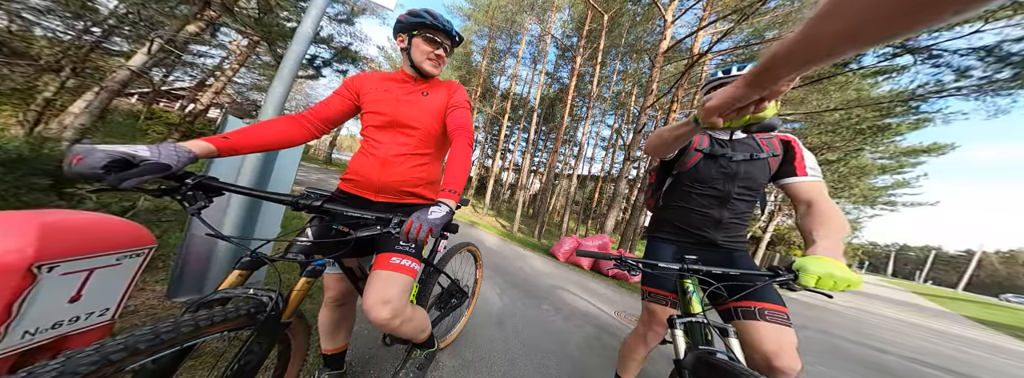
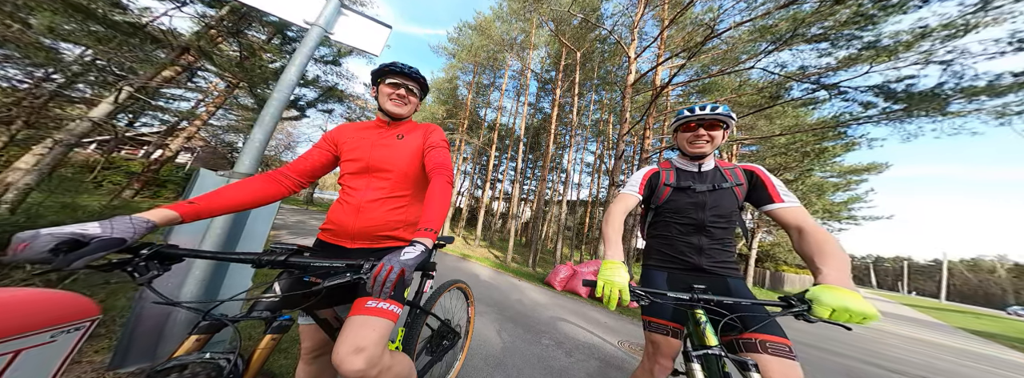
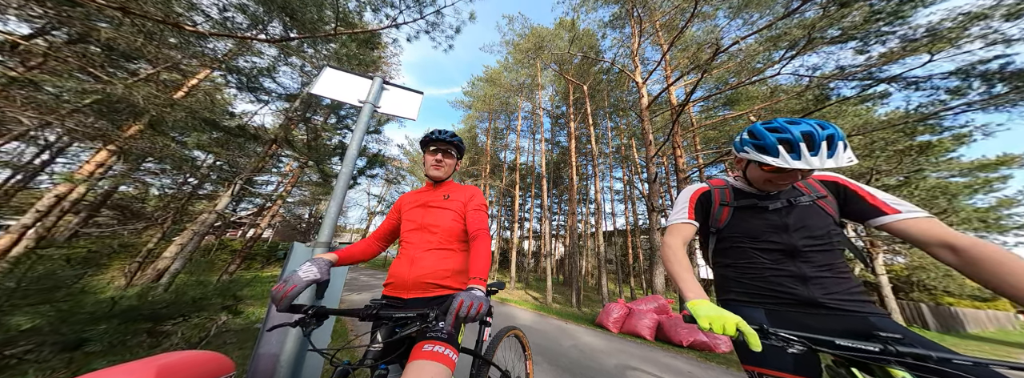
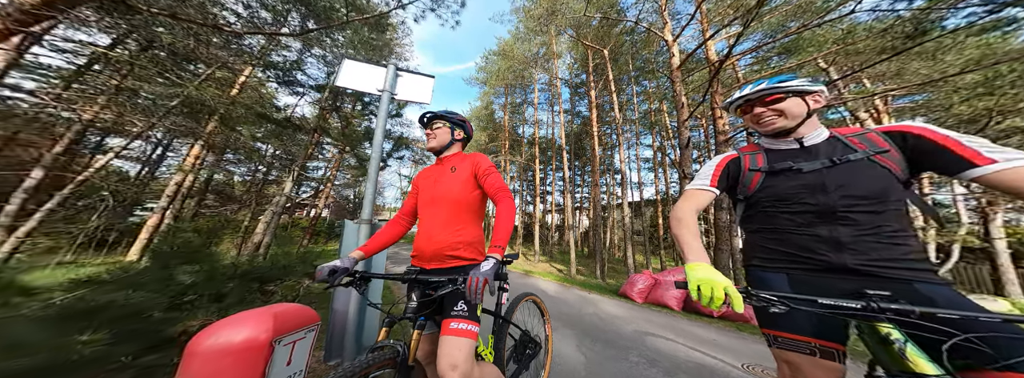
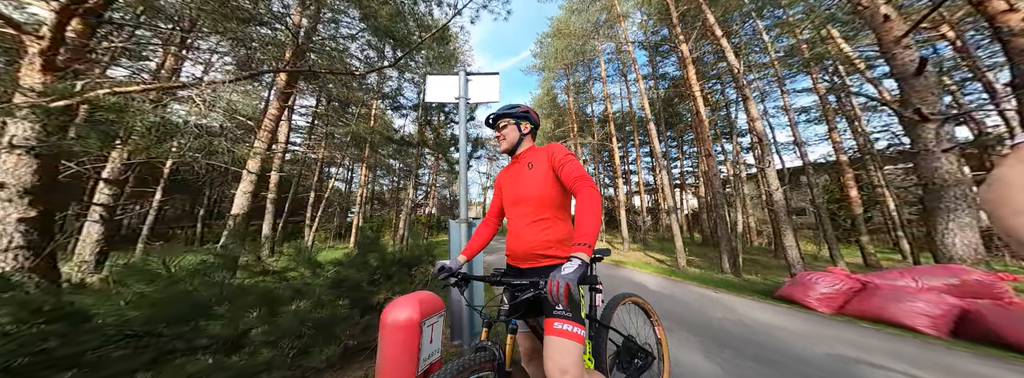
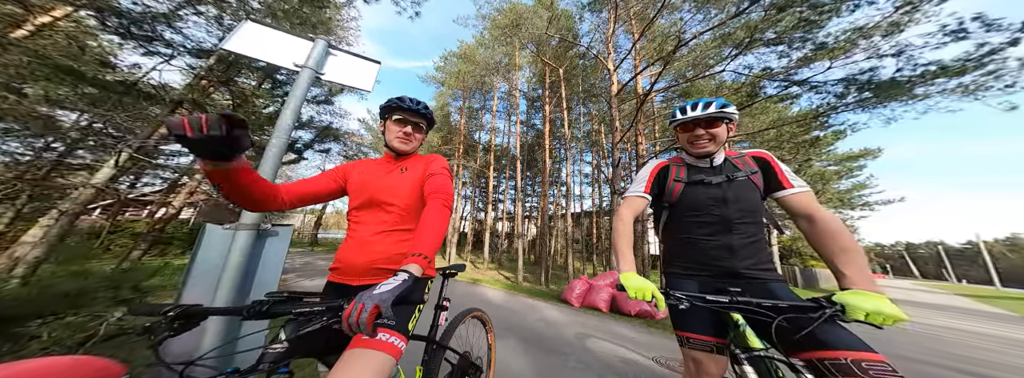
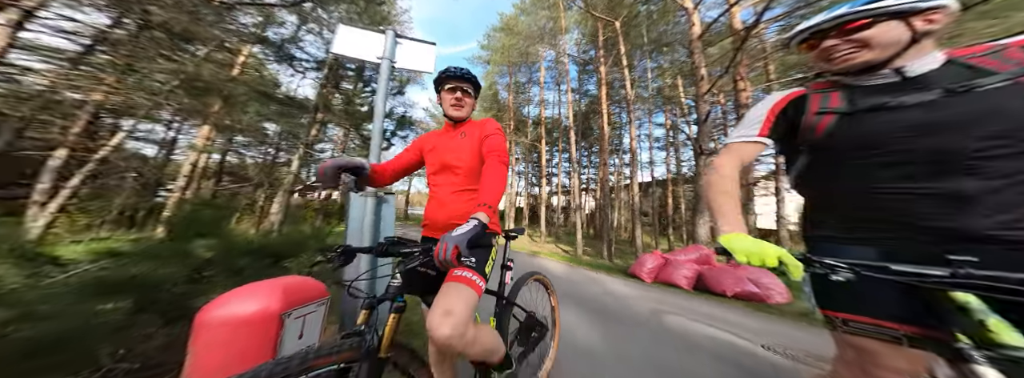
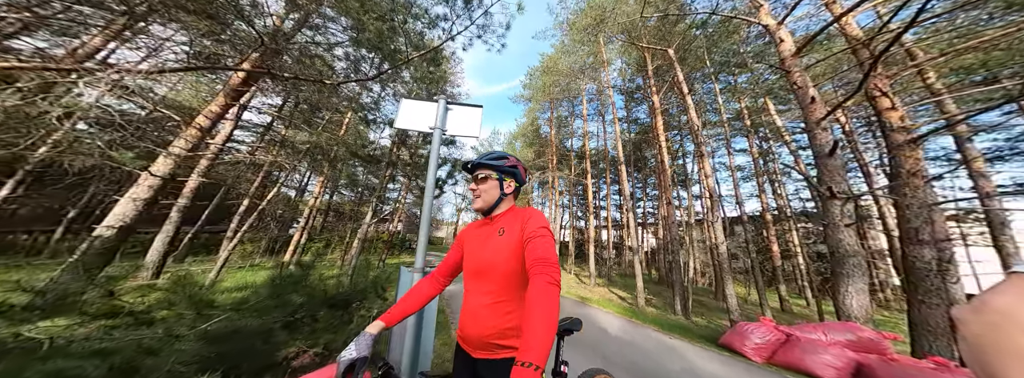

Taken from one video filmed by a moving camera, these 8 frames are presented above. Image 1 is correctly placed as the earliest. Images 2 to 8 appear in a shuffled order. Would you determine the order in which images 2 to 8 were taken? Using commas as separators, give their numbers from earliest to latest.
2, 4, 5, 8, 7, 6, 3
